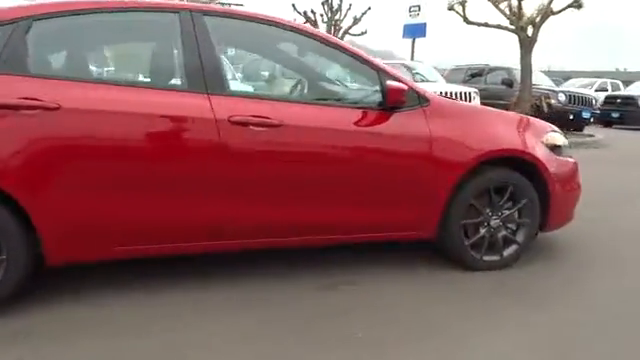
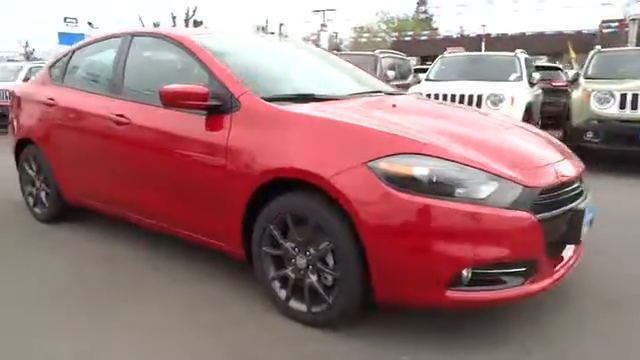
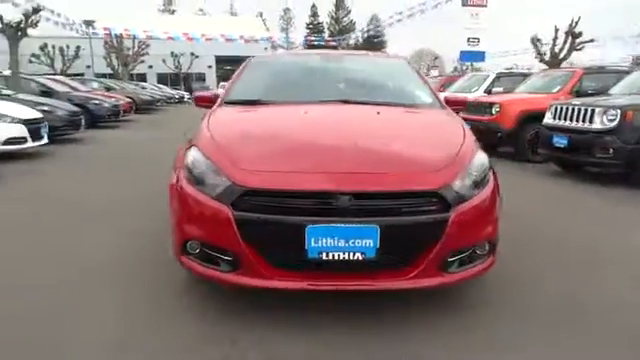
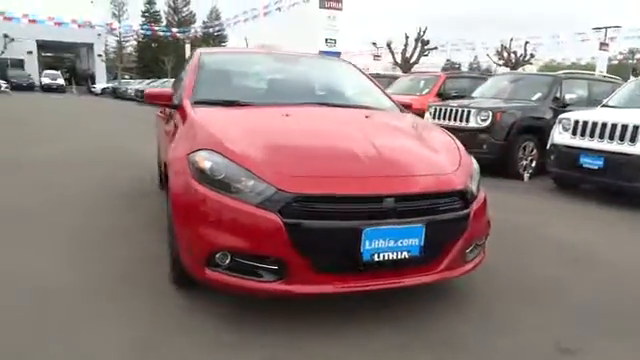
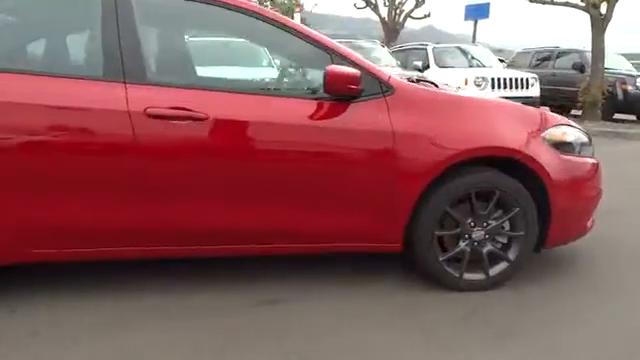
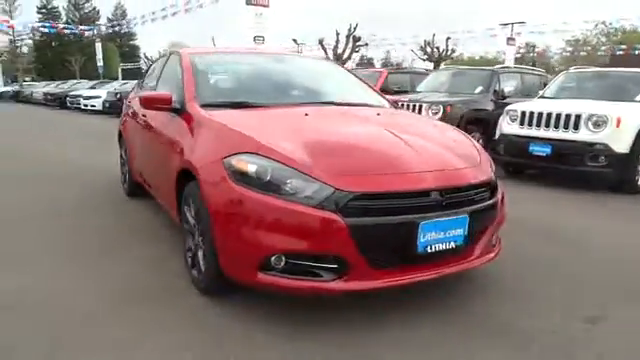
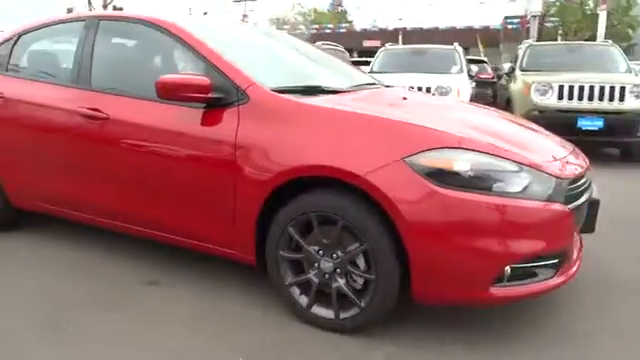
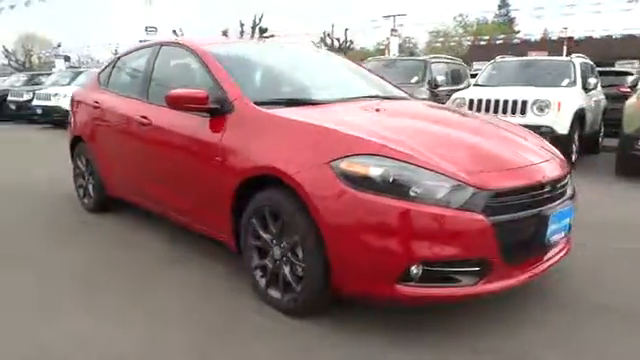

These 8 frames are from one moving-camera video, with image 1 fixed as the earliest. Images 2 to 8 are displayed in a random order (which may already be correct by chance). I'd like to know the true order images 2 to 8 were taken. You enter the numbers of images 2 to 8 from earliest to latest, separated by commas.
5, 7, 2, 8, 6, 4, 3
